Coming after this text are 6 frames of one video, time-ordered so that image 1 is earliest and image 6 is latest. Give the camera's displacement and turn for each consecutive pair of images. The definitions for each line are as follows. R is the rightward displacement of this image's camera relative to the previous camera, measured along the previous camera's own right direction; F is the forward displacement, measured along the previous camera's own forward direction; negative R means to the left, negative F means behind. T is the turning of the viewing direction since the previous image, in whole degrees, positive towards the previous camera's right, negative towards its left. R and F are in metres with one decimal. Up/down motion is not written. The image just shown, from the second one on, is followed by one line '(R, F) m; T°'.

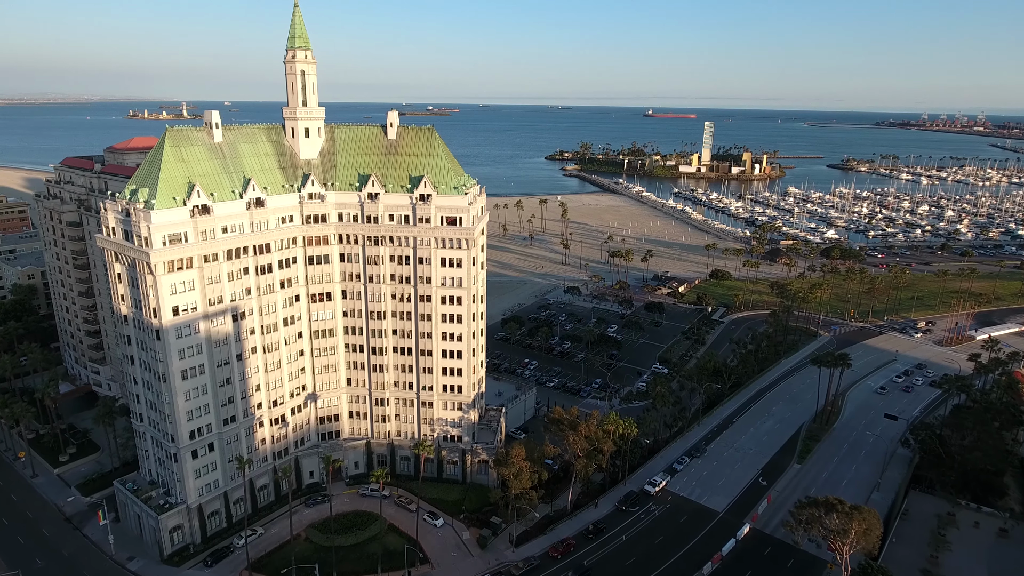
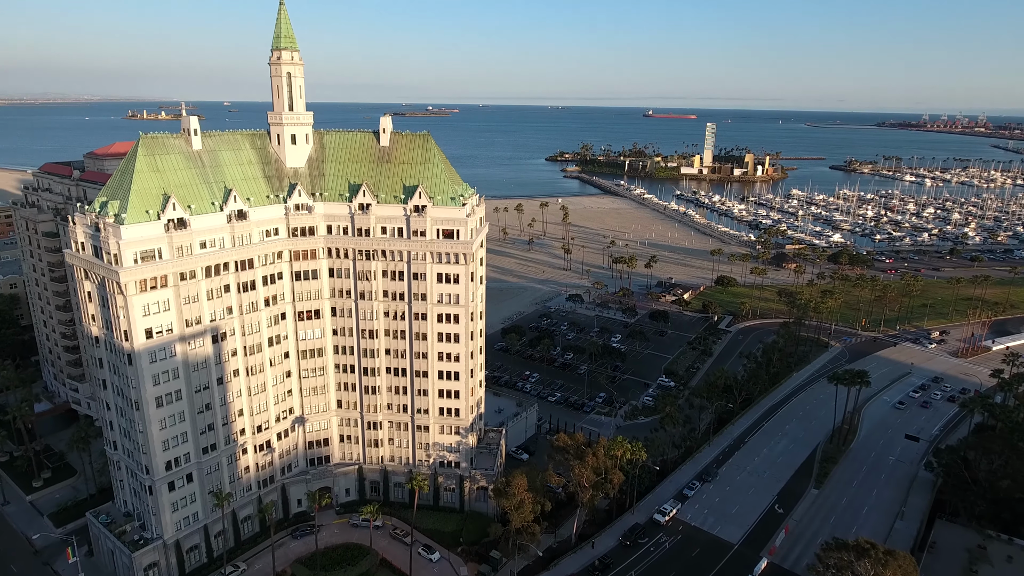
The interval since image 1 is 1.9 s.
(-0.1, +5.3) m; 0°
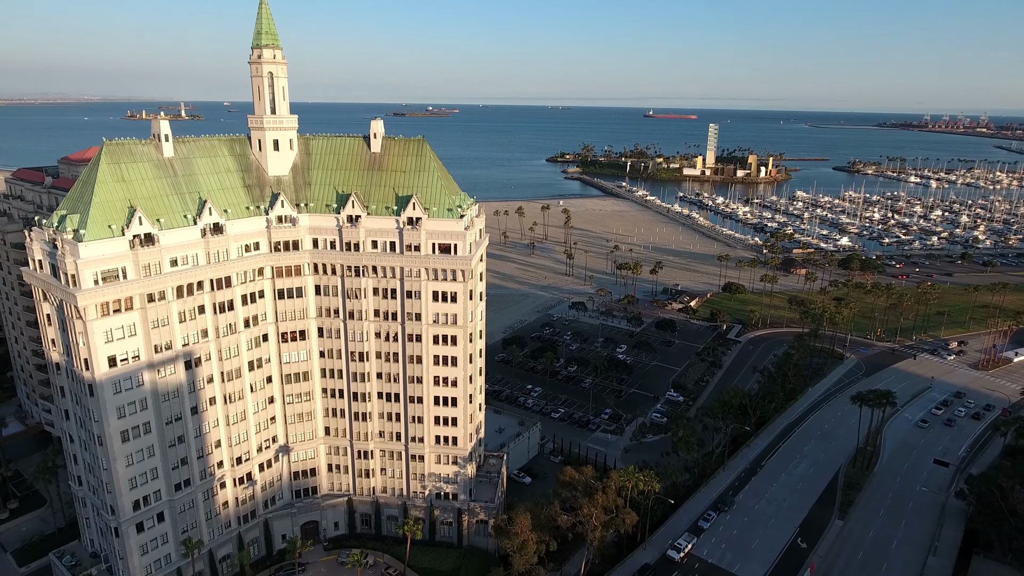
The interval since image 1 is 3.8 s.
(-0.3, +6.3) m; 0°
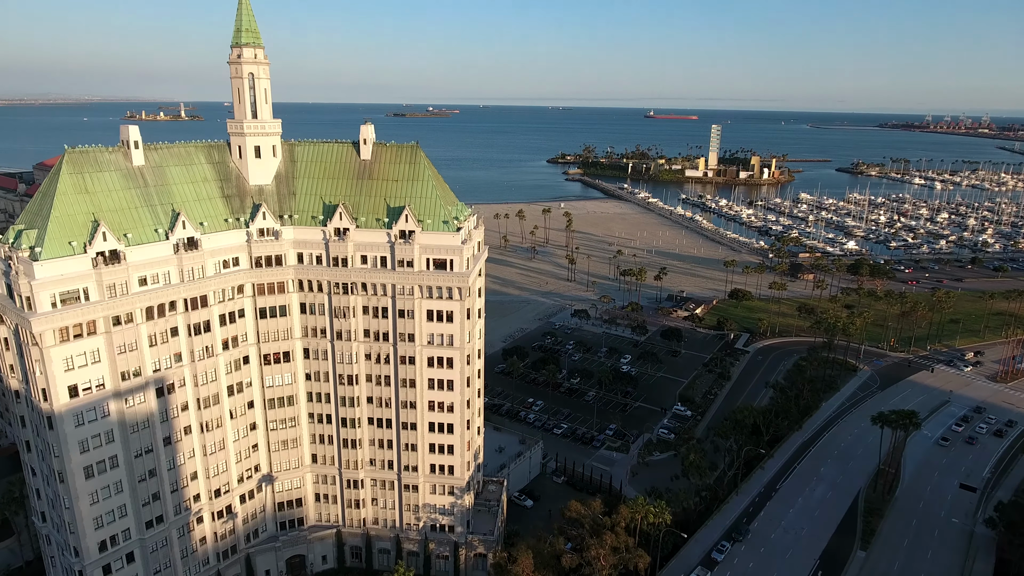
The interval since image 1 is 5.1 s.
(0.0, +5.3) m; 0°
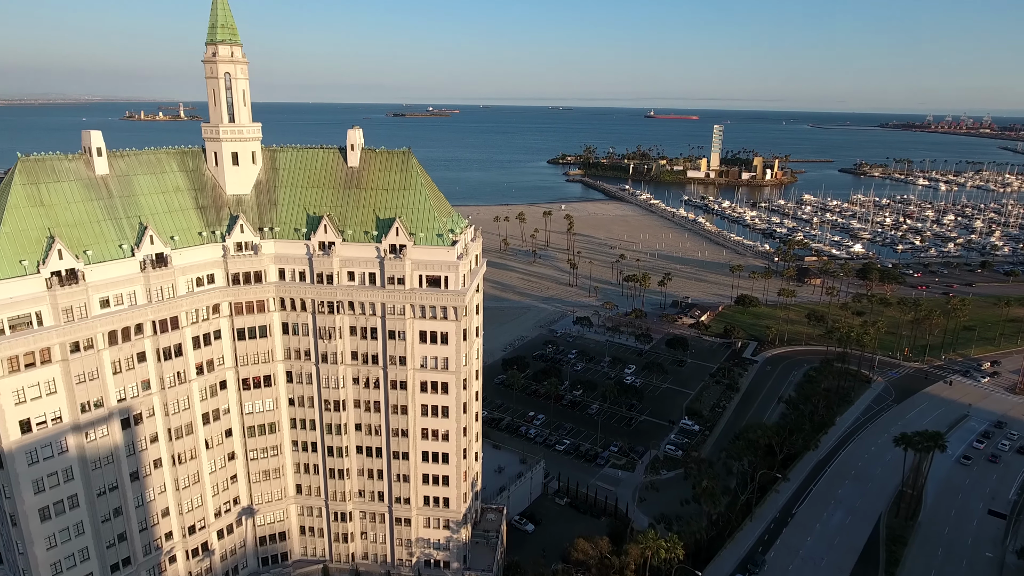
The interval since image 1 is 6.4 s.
(0.0, +5.2) m; 0°
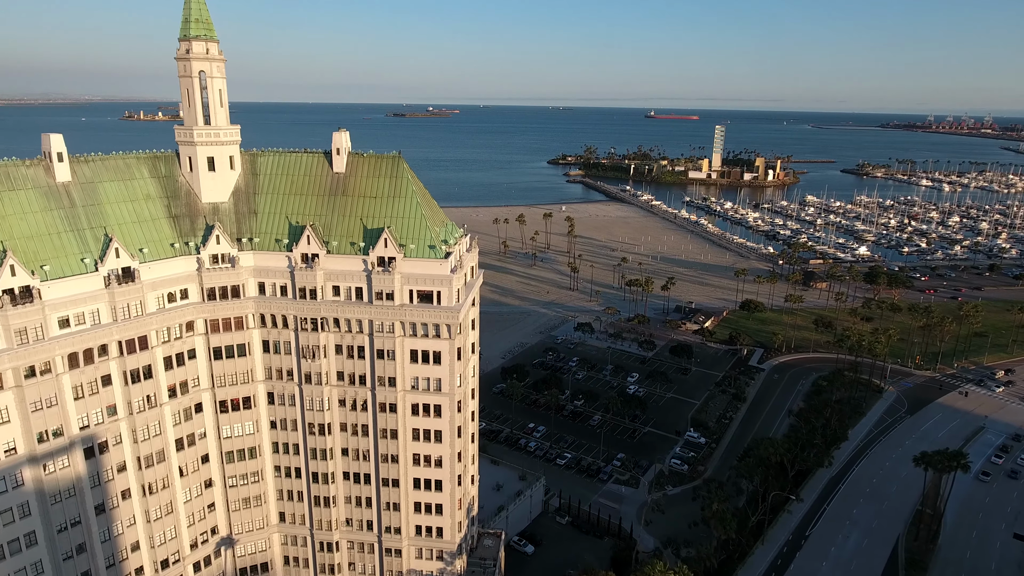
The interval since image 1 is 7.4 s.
(+0.2, +4.4) m; 0°
